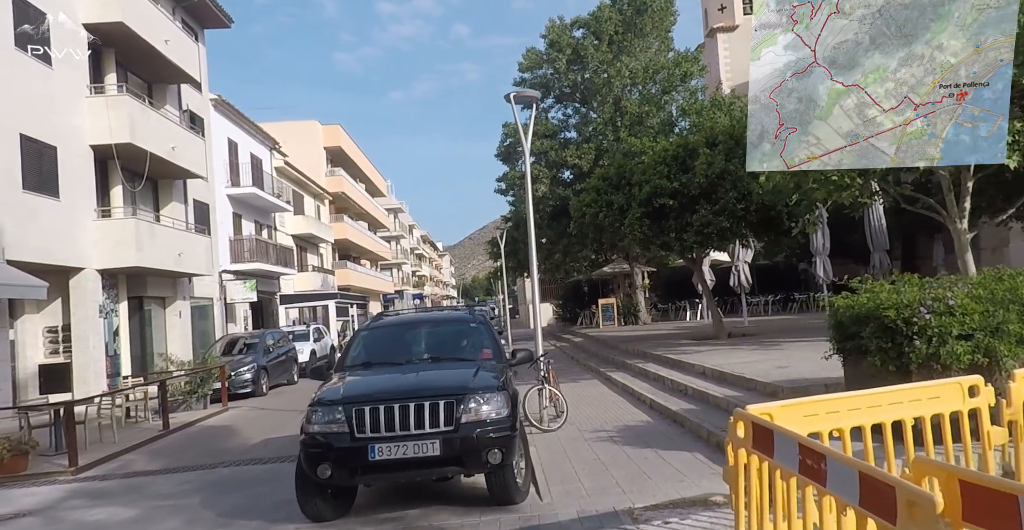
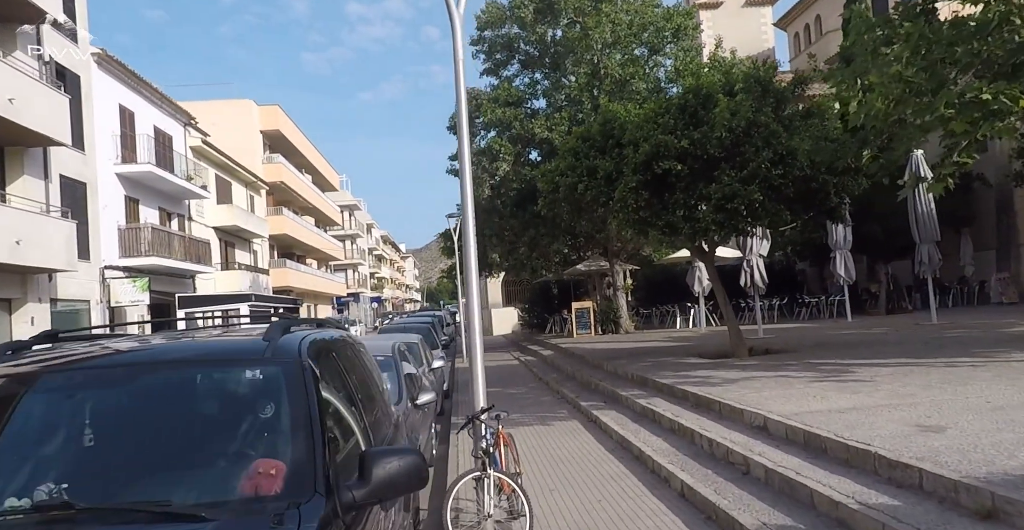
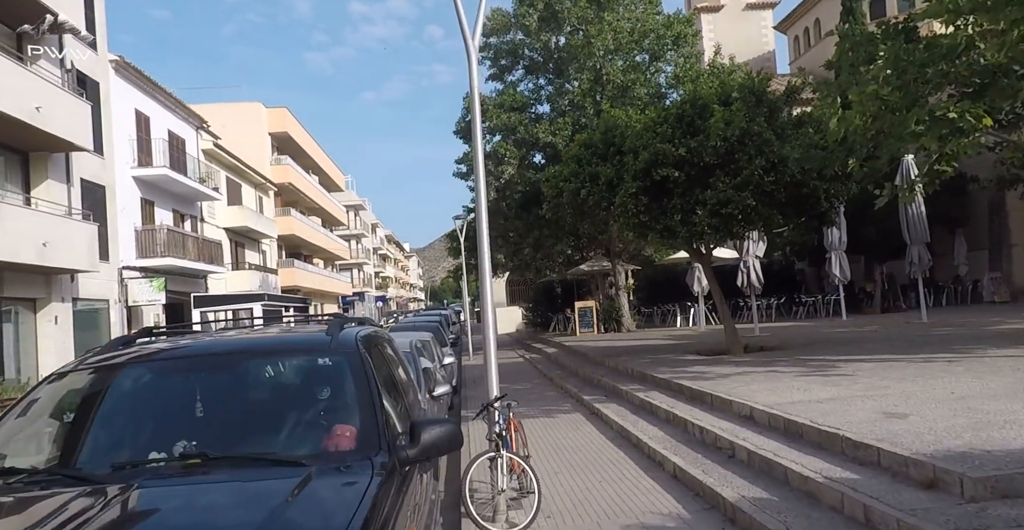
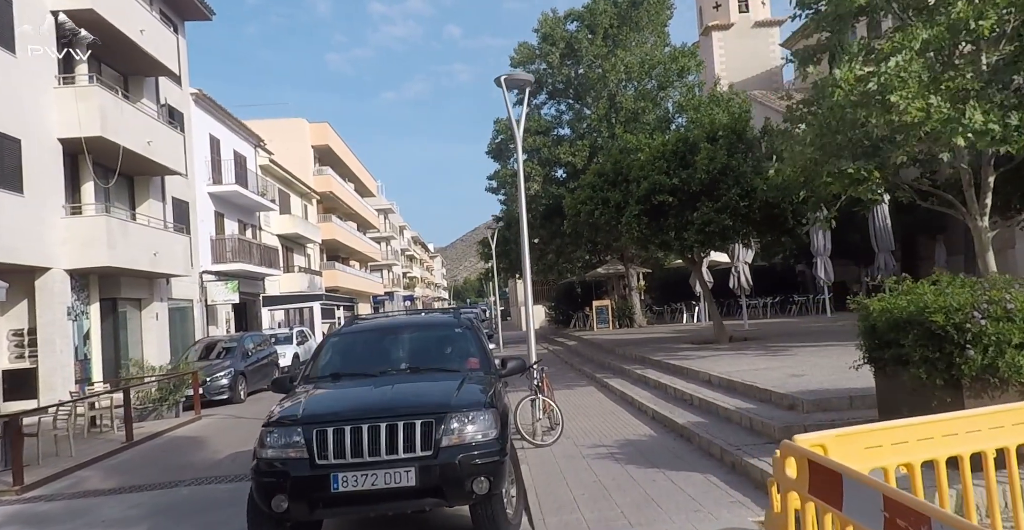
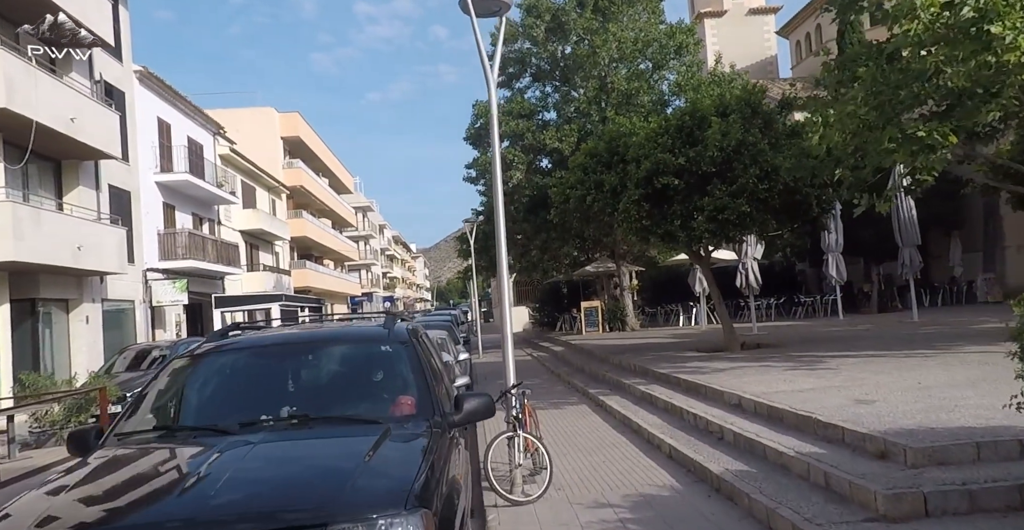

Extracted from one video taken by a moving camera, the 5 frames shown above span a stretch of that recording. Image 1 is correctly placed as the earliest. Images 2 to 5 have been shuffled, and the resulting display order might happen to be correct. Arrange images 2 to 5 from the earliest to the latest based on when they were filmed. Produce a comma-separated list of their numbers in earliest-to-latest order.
4, 5, 3, 2
